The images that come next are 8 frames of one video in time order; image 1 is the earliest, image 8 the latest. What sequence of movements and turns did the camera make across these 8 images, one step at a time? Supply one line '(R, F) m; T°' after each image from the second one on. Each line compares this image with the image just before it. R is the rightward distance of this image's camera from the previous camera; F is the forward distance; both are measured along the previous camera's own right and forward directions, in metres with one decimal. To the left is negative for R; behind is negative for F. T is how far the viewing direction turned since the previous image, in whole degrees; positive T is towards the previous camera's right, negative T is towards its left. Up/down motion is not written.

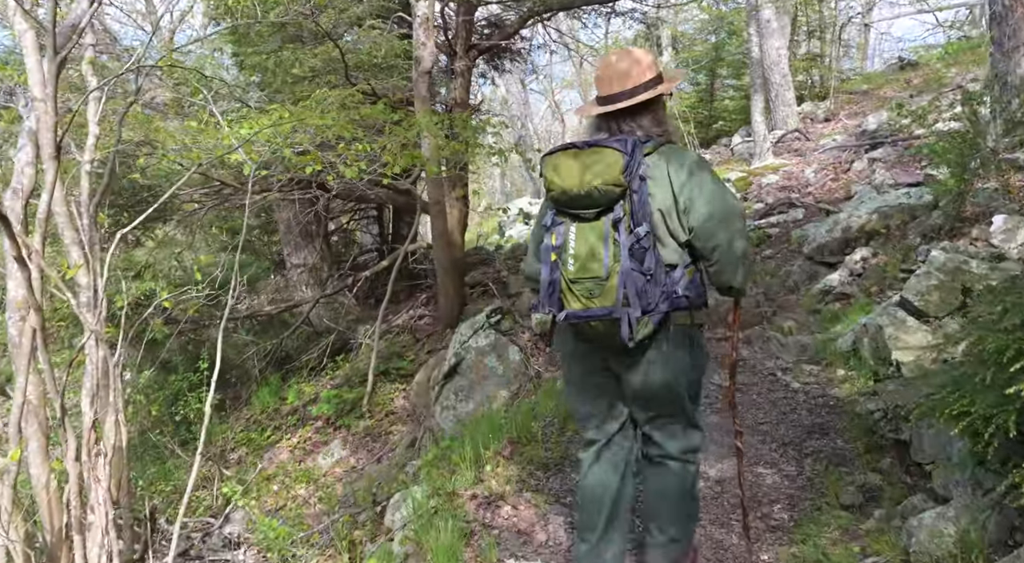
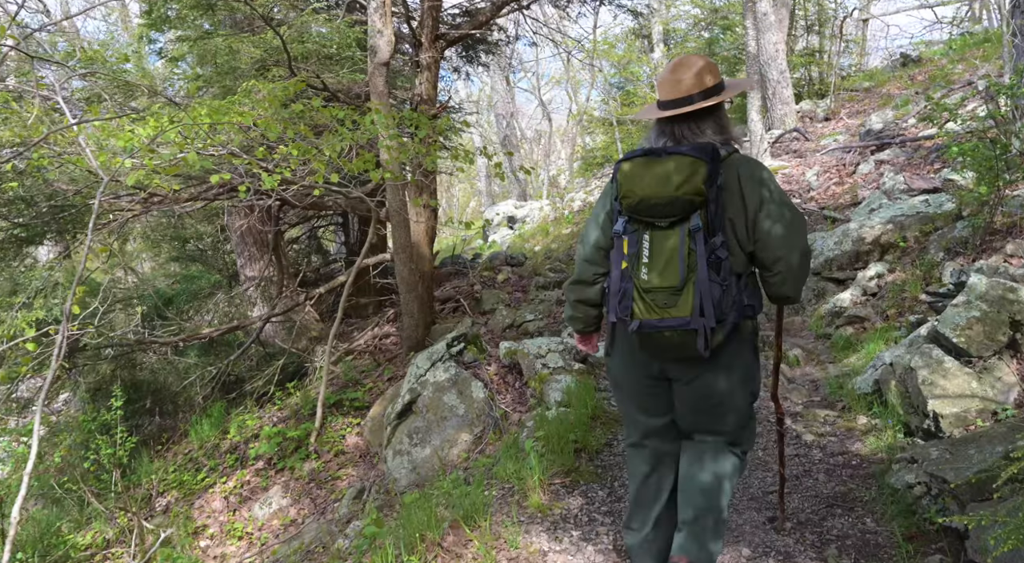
(+0.3, +1.0) m; +1°
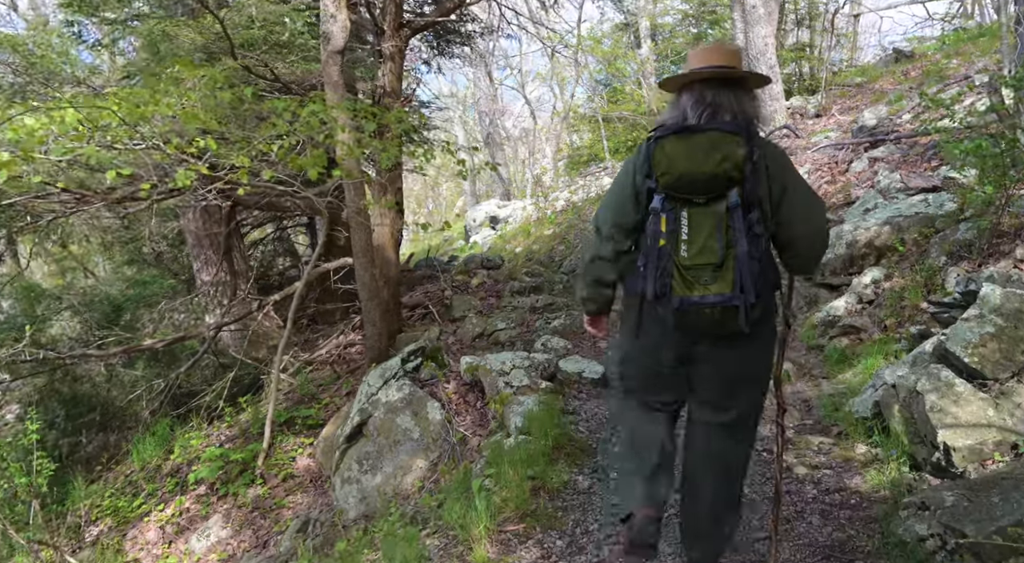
(+0.2, +0.6) m; +1°
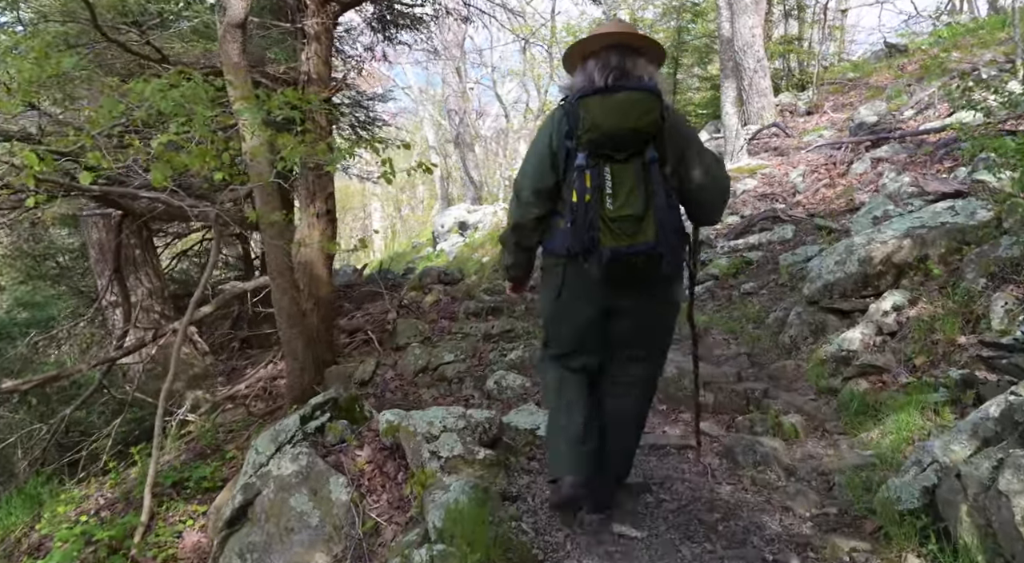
(+0.3, +1.2) m; +1°
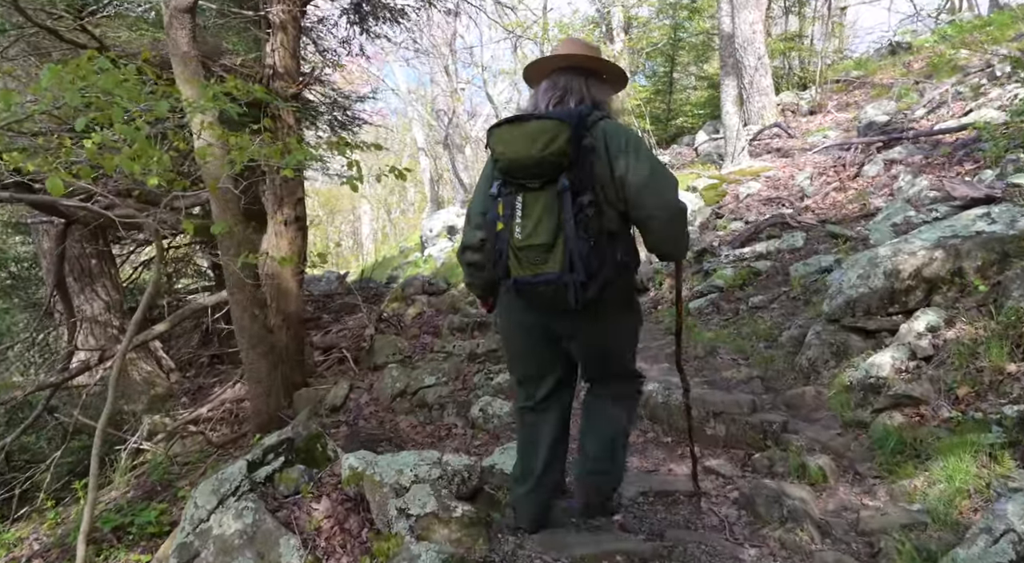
(0.0, +0.6) m; +1°
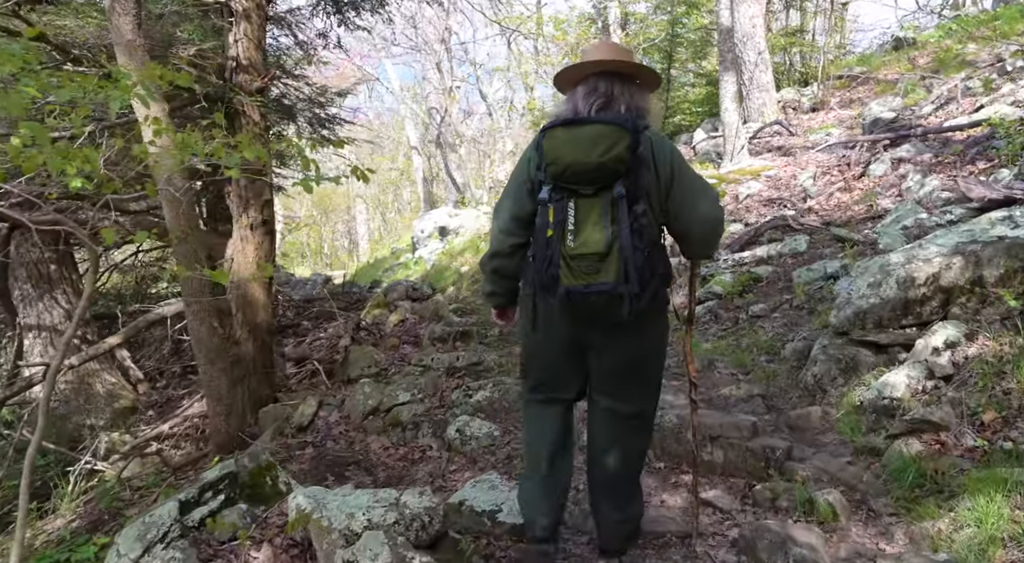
(+0.1, +0.4) m; 0°
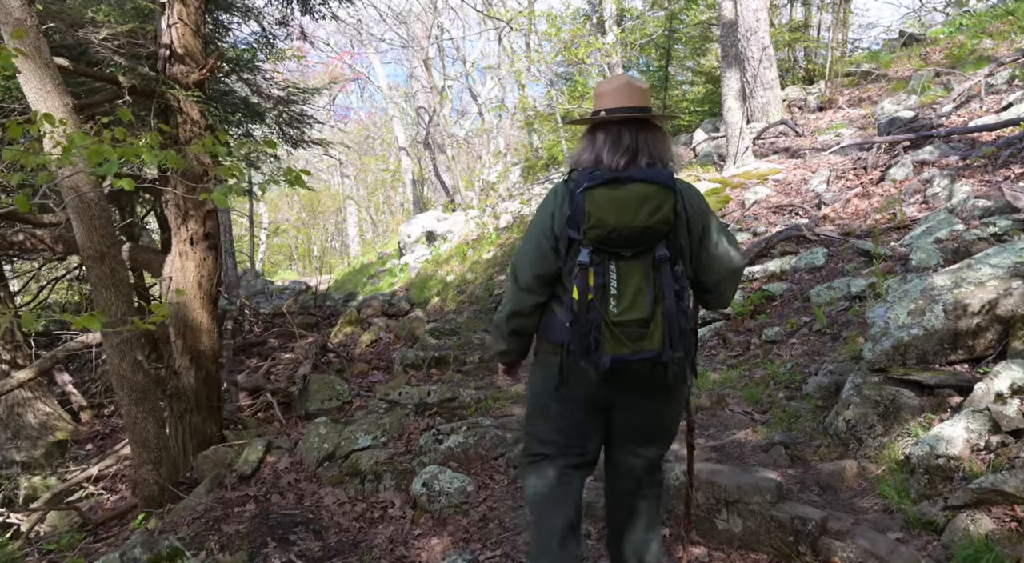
(+0.1, +0.8) m; 0°
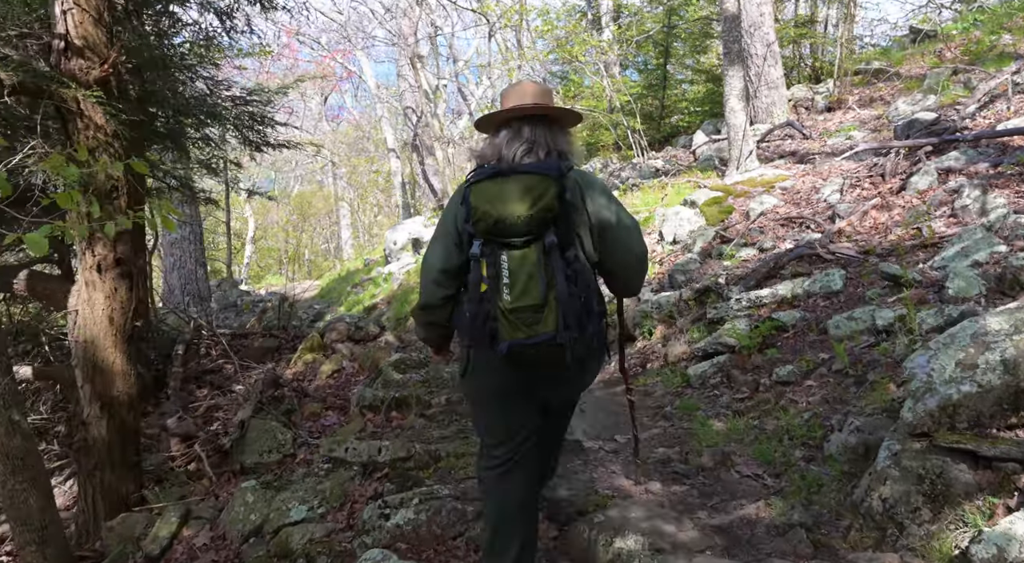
(+0.2, +0.8) m; 0°
